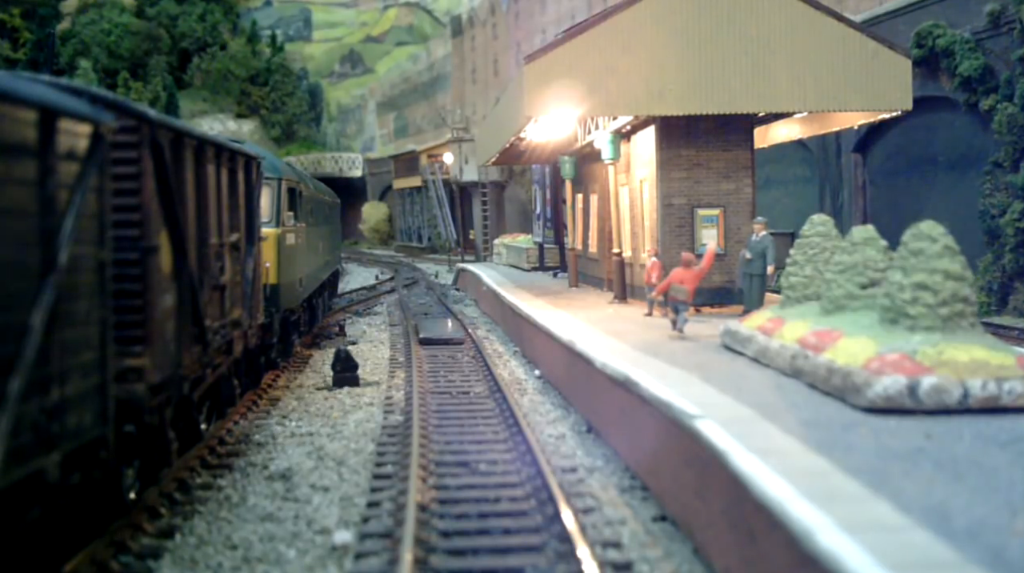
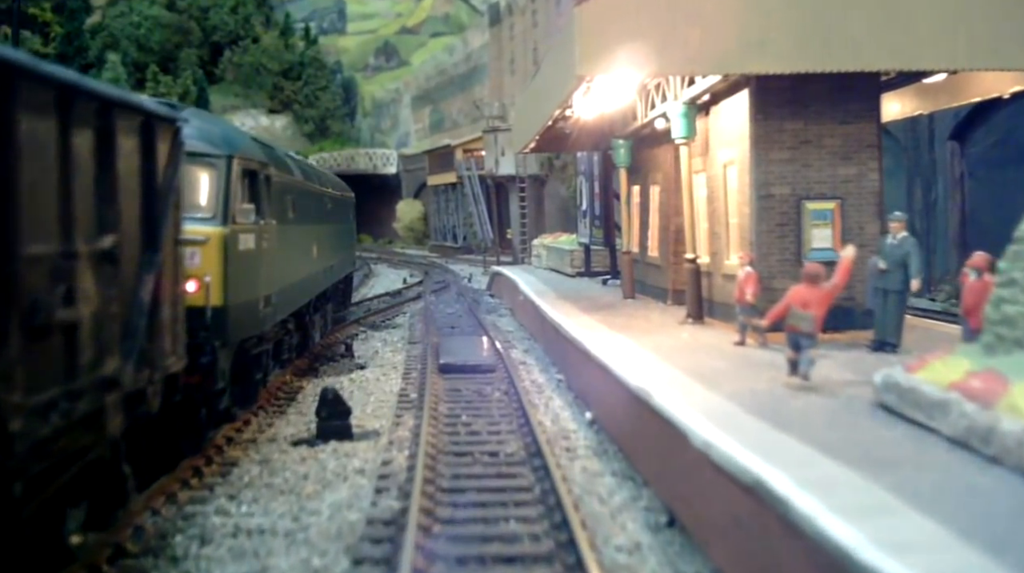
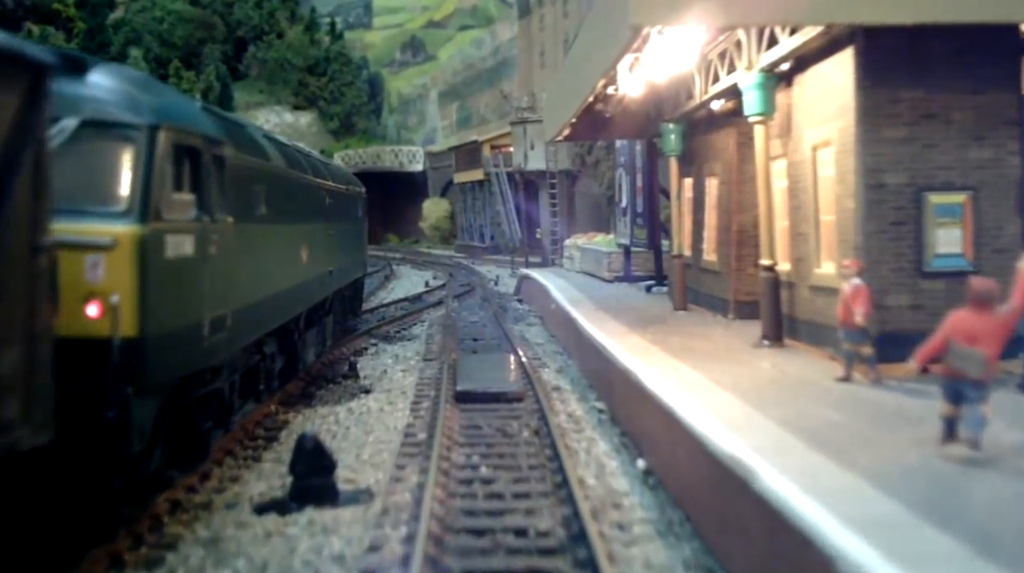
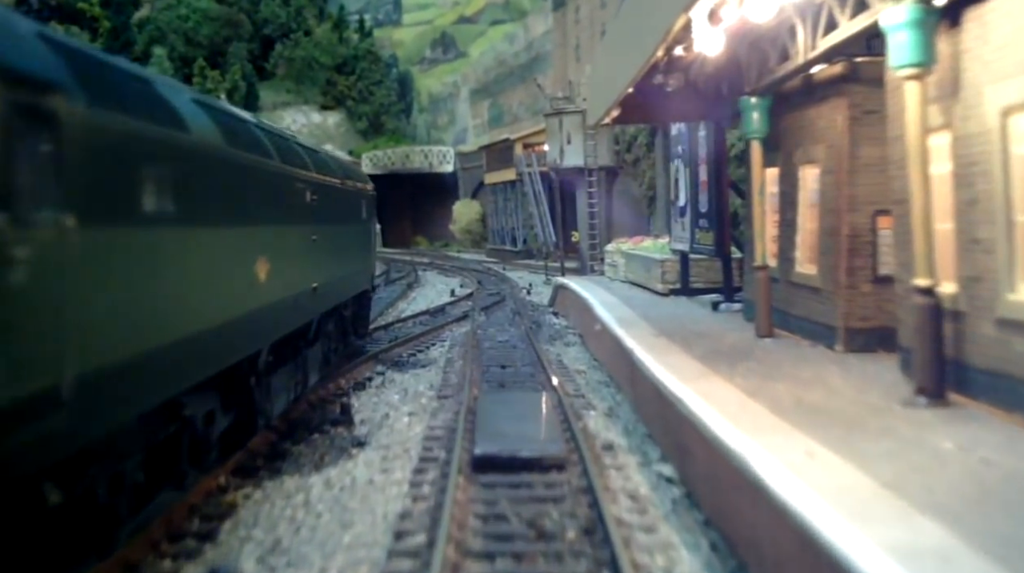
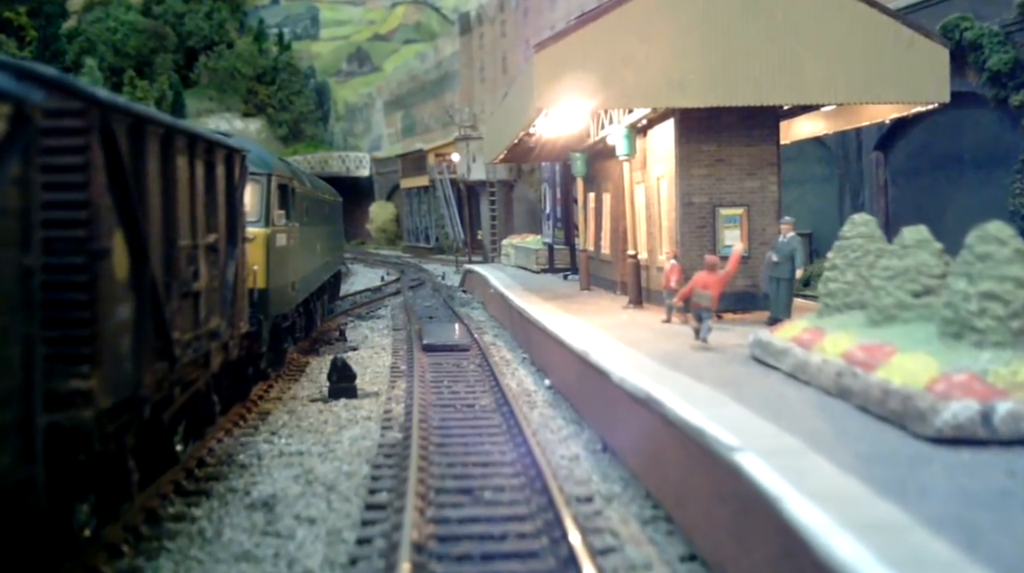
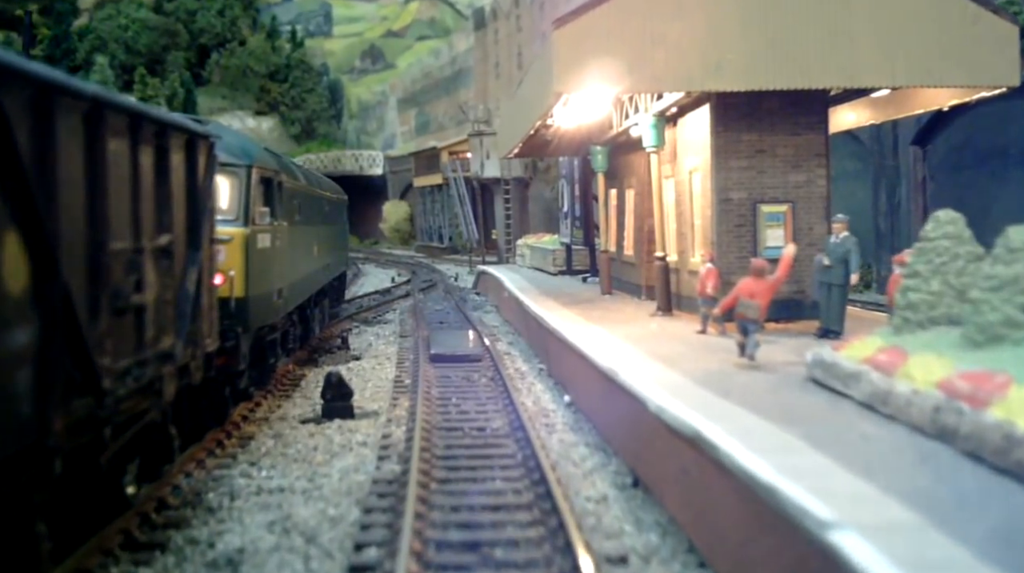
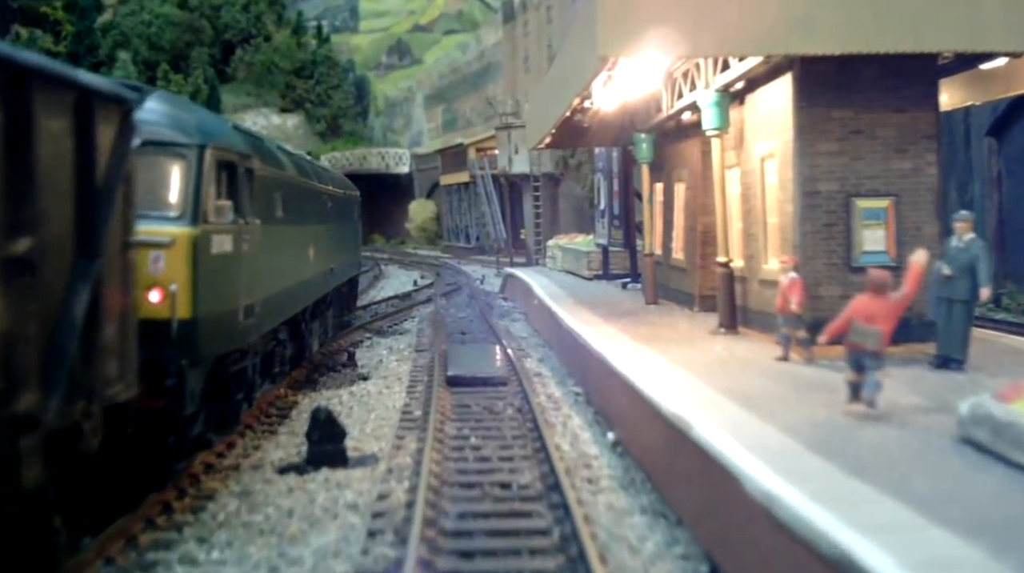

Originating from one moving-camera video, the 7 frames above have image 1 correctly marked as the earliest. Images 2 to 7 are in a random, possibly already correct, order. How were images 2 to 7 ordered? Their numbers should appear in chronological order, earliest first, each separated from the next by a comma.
5, 6, 2, 7, 3, 4
